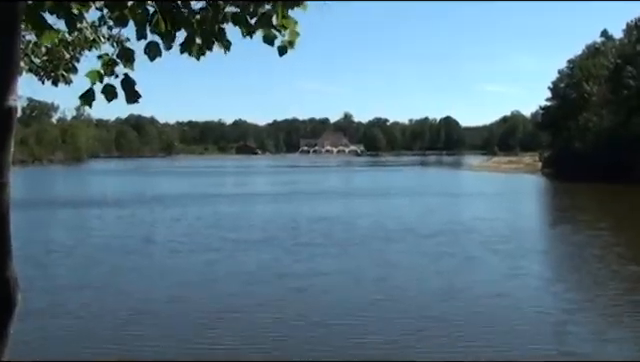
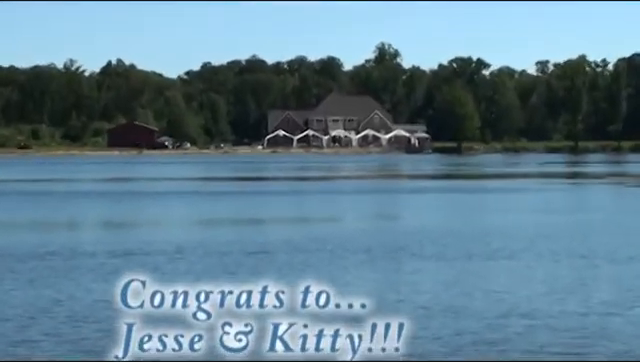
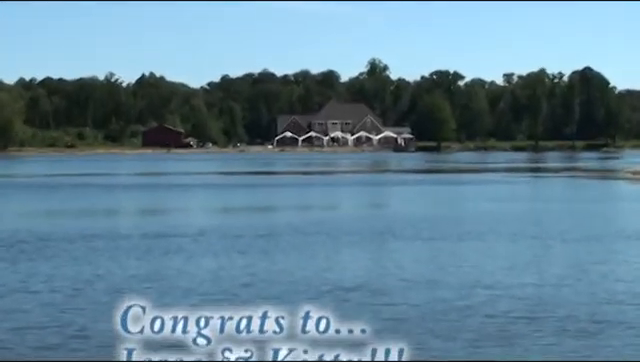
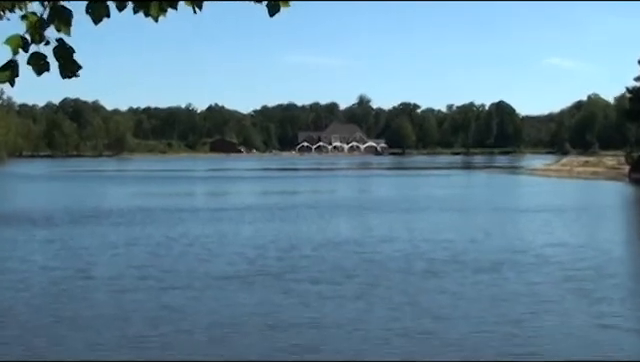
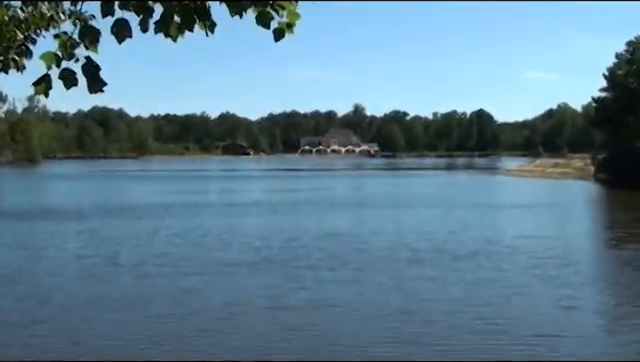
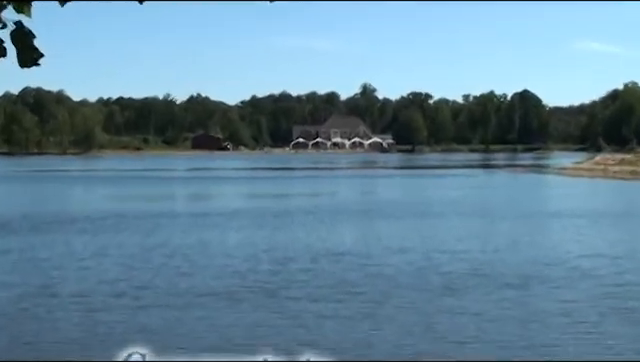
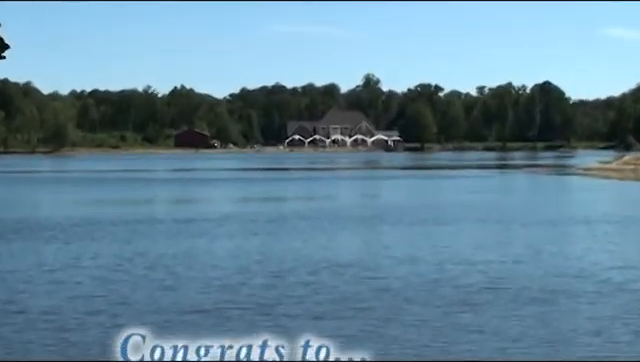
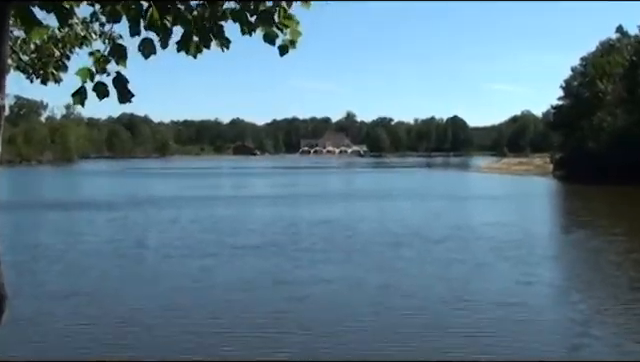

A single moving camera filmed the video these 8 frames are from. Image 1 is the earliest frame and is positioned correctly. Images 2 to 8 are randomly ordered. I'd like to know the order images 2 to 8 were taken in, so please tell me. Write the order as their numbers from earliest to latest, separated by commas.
8, 5, 4, 6, 7, 3, 2
